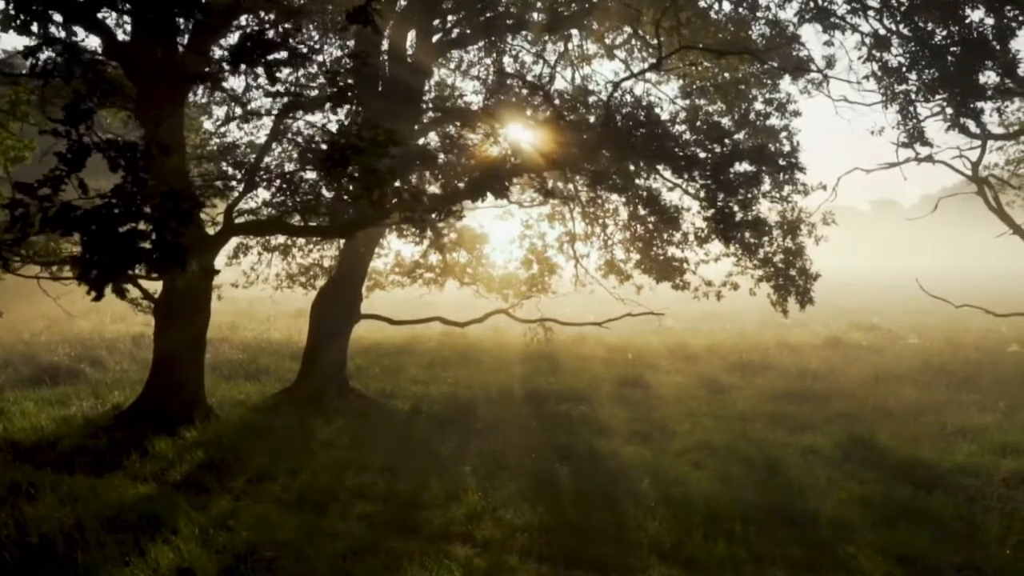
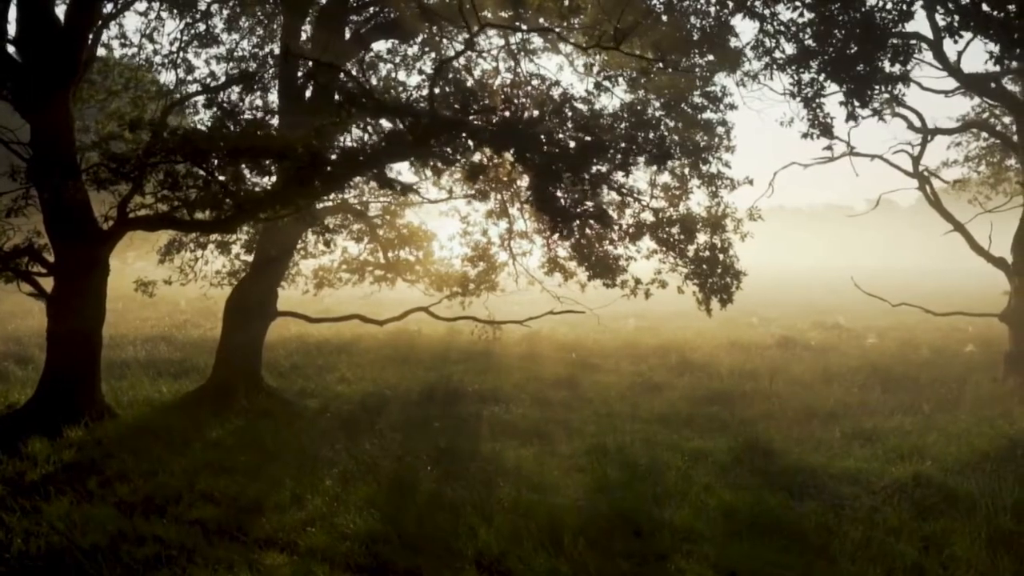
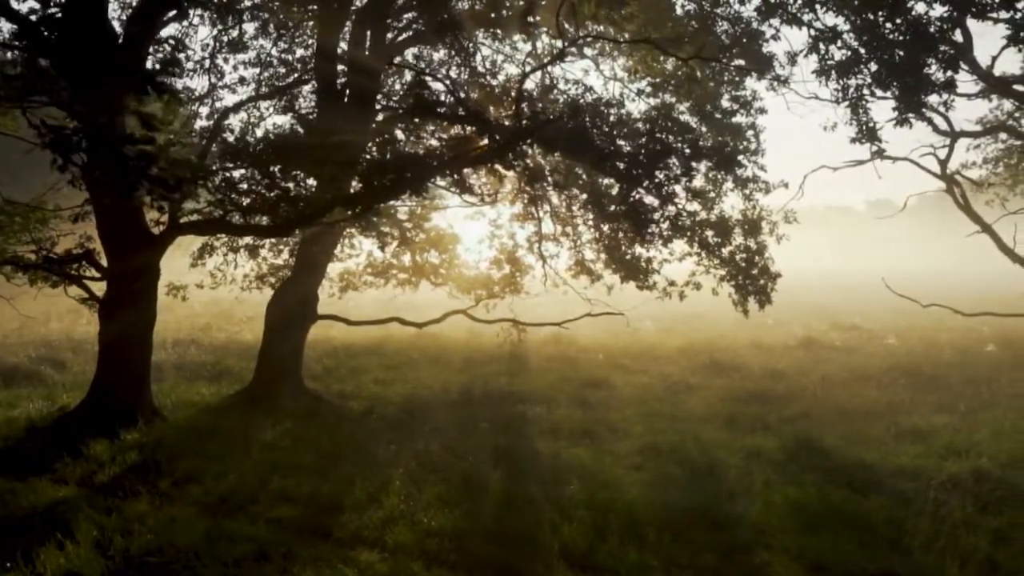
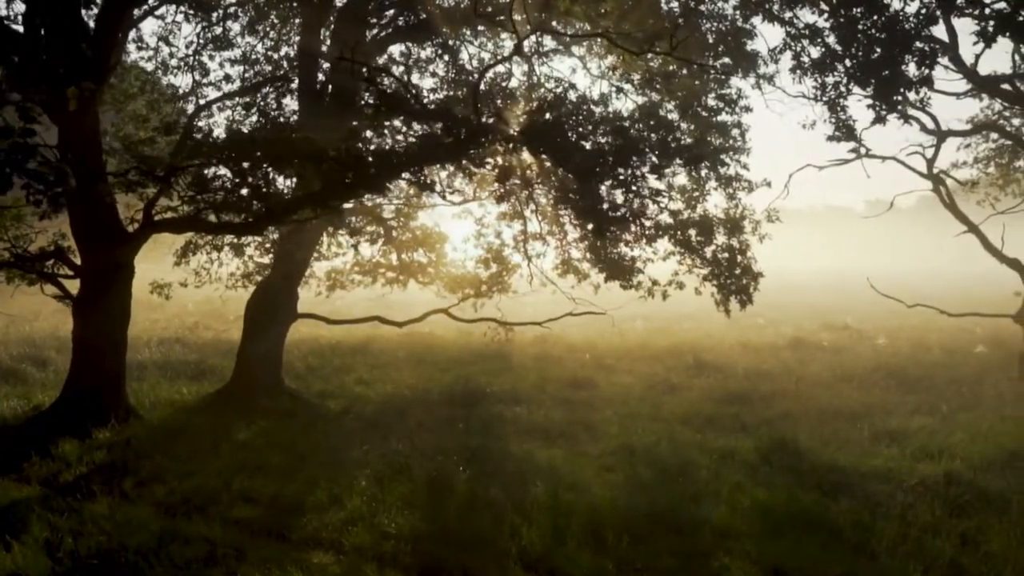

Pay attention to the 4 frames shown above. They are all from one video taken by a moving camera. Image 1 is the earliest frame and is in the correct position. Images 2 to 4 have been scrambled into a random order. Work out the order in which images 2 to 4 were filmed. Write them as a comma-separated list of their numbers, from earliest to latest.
3, 4, 2
